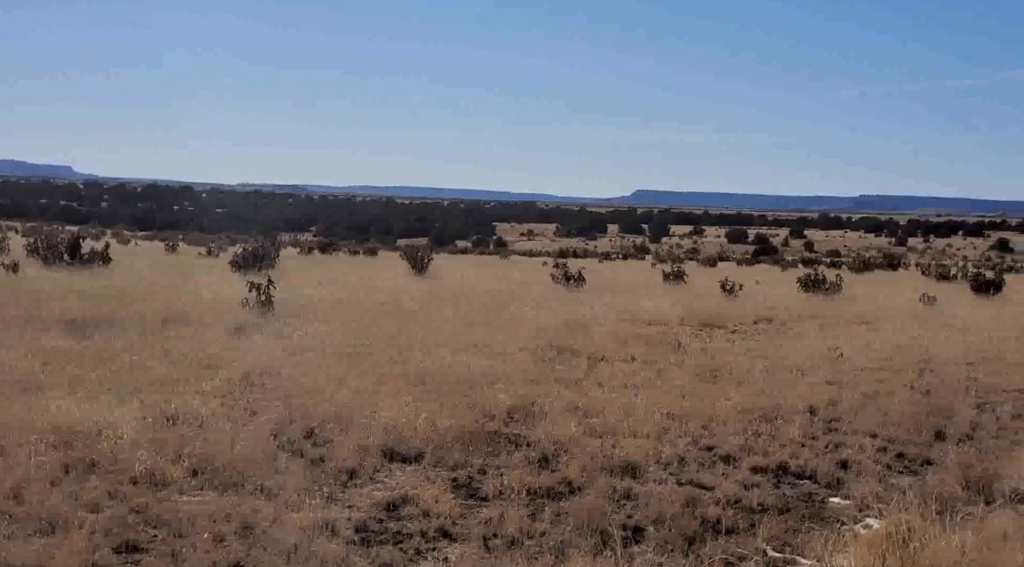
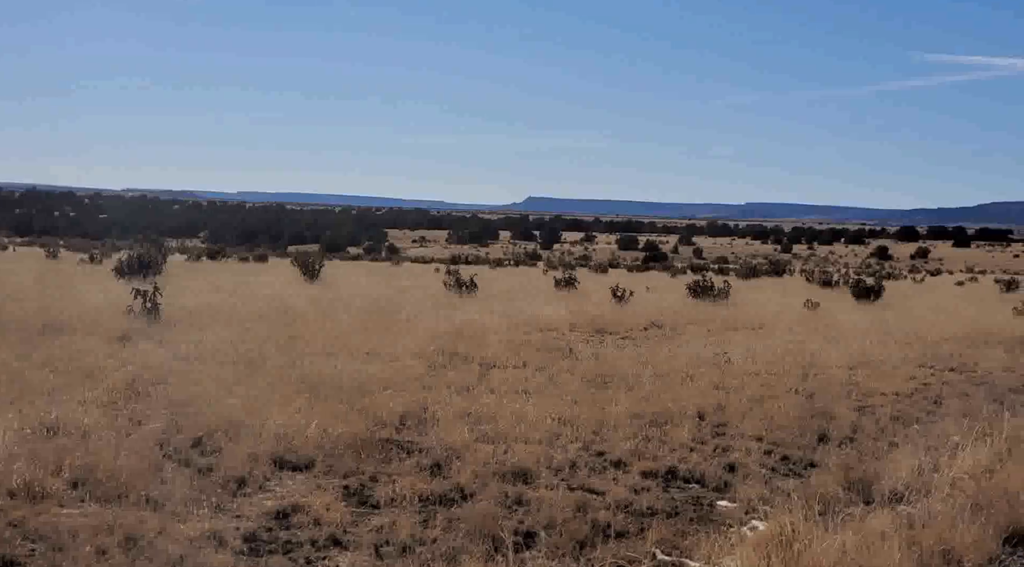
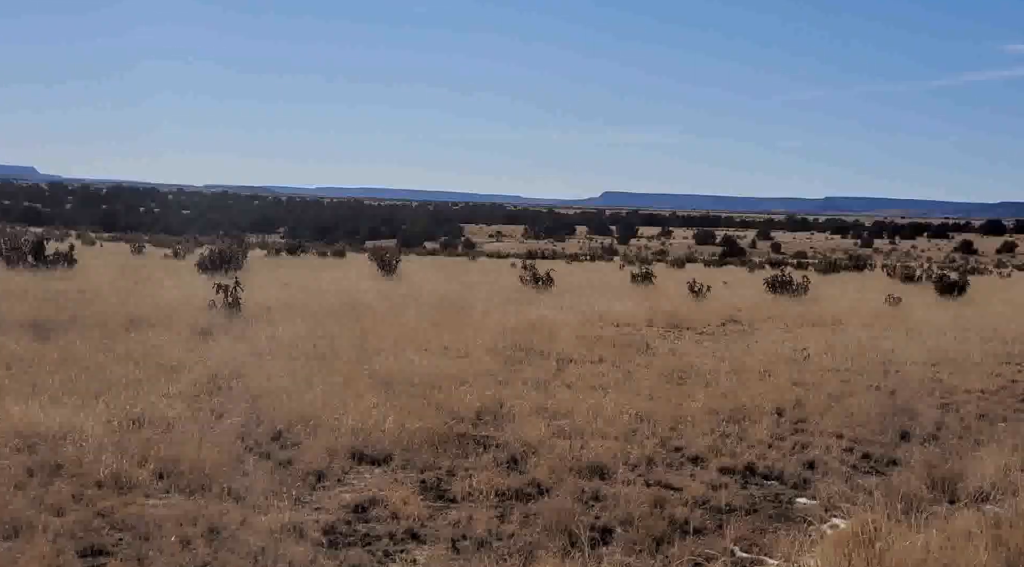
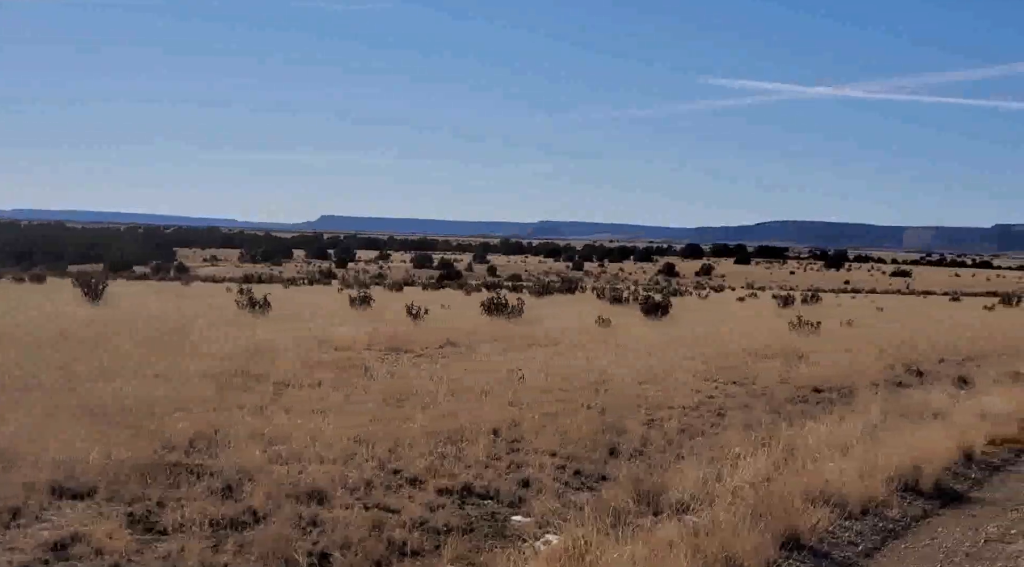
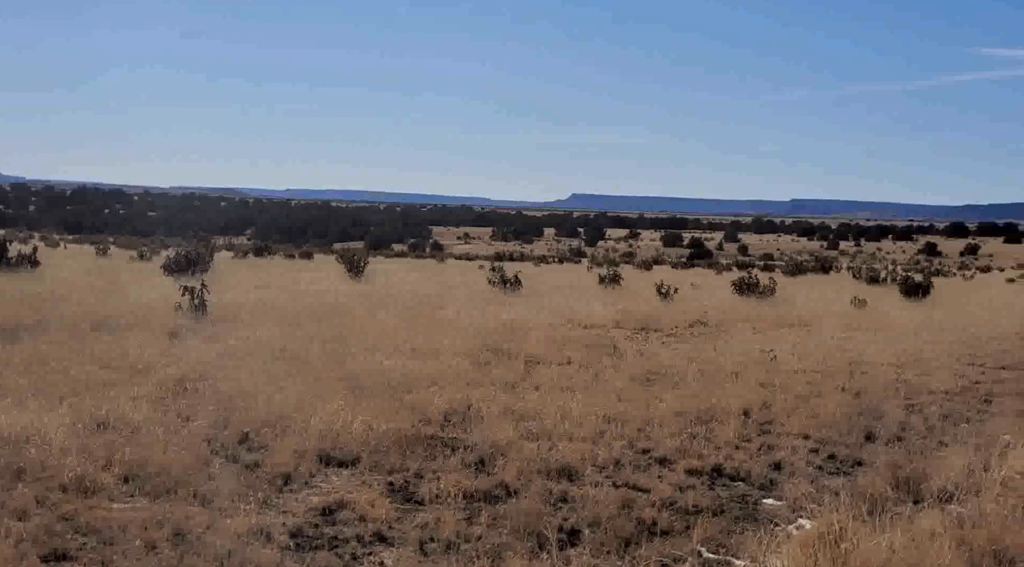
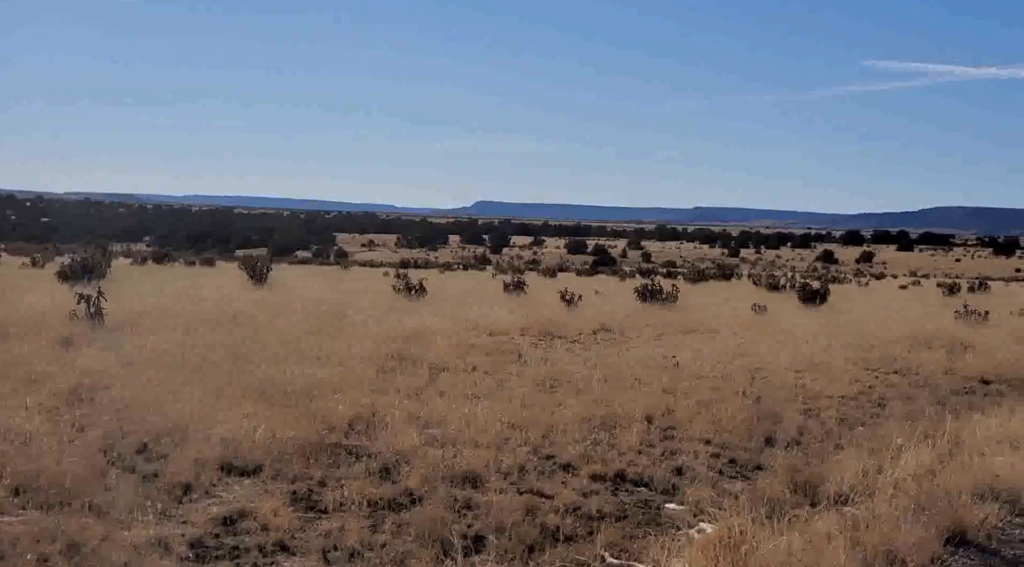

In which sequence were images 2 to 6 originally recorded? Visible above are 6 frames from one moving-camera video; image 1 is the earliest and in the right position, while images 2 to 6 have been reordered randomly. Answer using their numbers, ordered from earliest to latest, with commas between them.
3, 5, 2, 6, 4
